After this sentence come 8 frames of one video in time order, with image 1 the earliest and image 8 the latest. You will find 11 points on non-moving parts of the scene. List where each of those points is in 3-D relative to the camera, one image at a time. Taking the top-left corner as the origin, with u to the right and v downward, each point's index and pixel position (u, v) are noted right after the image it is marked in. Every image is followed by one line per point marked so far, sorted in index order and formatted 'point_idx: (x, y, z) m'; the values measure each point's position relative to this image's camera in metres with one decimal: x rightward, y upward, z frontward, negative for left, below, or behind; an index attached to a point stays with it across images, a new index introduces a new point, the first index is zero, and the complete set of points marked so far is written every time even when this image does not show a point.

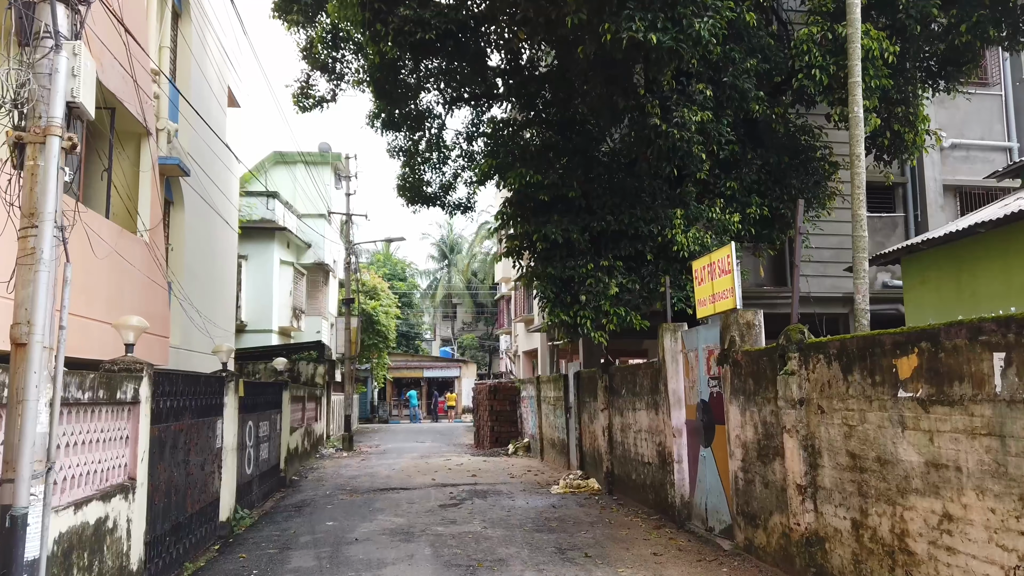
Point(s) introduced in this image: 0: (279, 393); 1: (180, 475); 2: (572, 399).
0: (-4.1, -1.9, +13.4) m
1: (-3.2, -1.8, +7.3) m
2: (+1.0, -1.9, +13.2) m
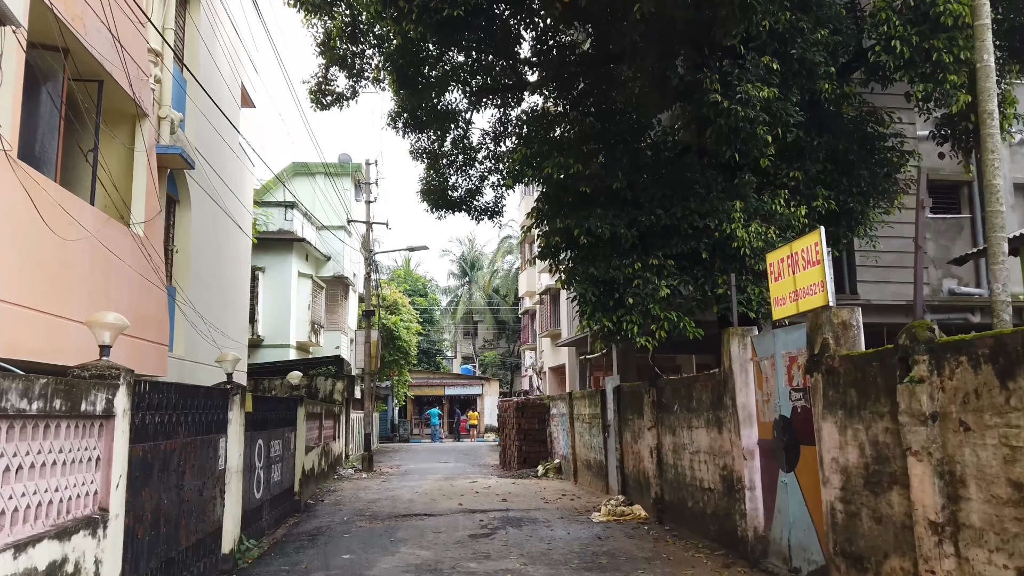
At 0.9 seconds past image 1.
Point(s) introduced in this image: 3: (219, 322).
0: (-3.6, -2.0, +12.4) m
1: (-2.8, -1.8, +6.3) m
2: (+1.6, -2.0, +12.1) m
3: (-4.6, -0.6, +11.9) m
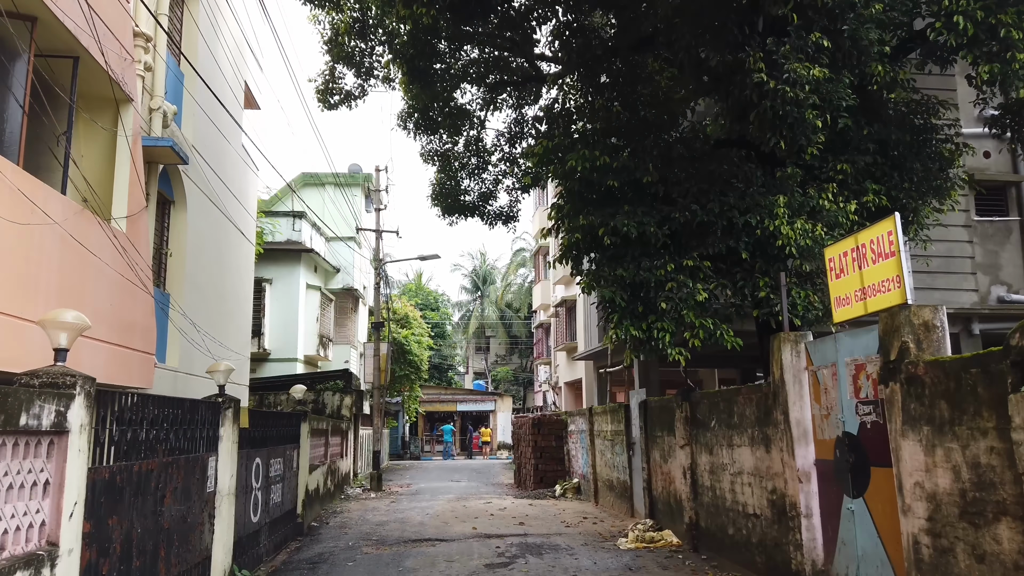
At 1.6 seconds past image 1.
0: (-3.3, -2.1, +11.6) m
1: (-2.6, -1.8, +5.5) m
2: (+1.8, -2.2, +11.2) m
3: (-4.3, -0.7, +11.2) m
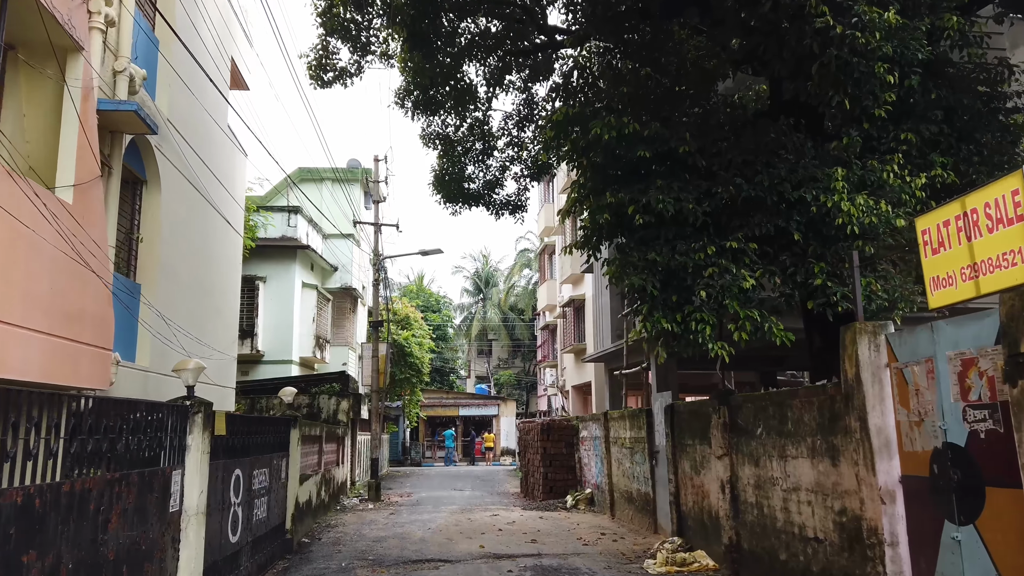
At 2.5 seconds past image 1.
0: (-3.1, -2.0, +10.6) m
1: (-2.5, -1.6, +4.4) m
2: (+2.0, -2.0, +10.1) m
3: (-4.2, -0.6, +10.1) m
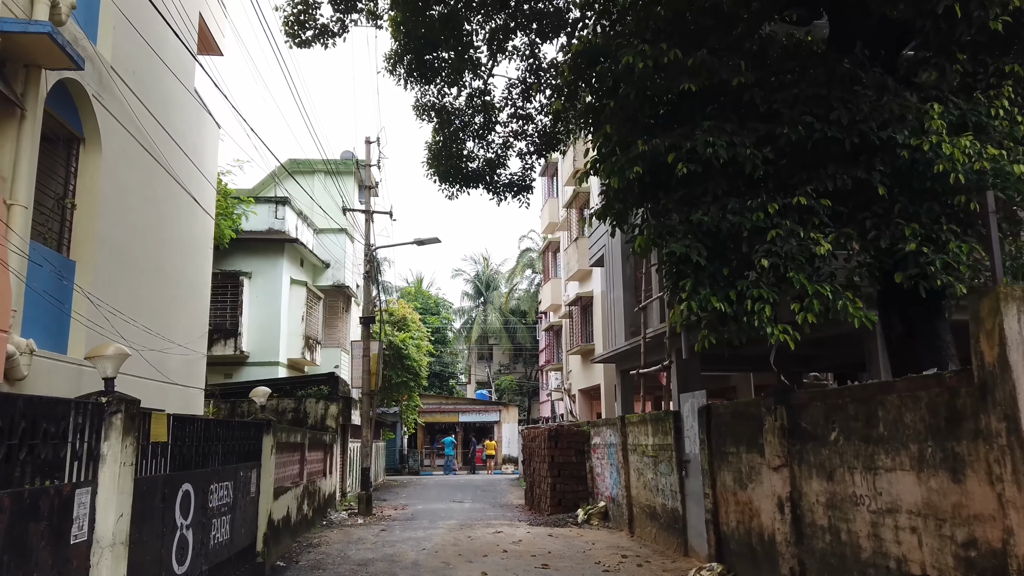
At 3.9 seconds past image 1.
0: (-3.1, -1.8, +9.1) m
1: (-2.4, -1.4, +3.0) m
2: (+2.1, -1.8, +8.7) m
3: (-4.1, -0.4, +8.7) m
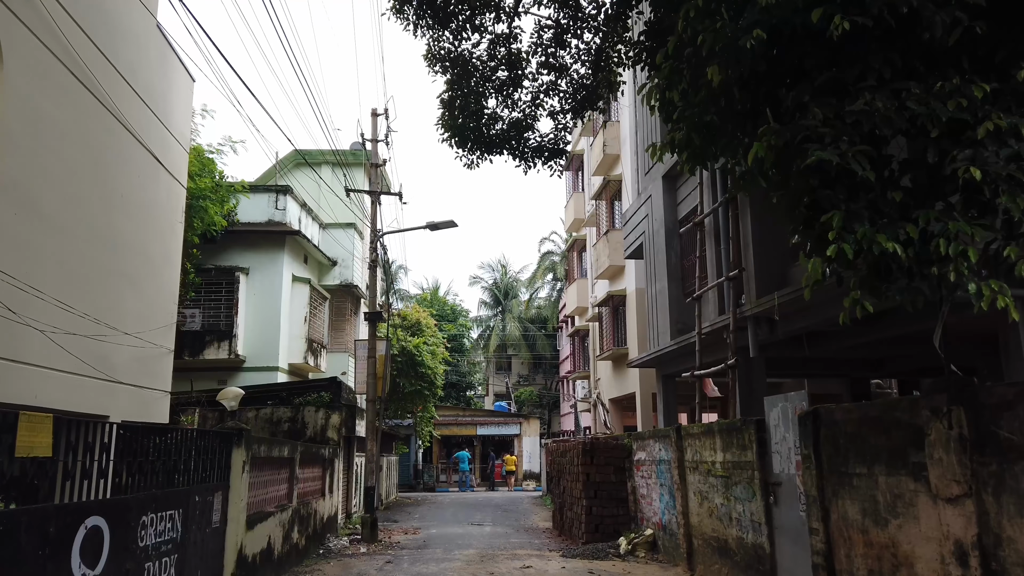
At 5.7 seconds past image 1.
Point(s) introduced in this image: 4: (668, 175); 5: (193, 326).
0: (-2.7, -1.6, +7.2) m
1: (-2.2, -1.0, +1.0) m
2: (+2.4, -1.6, +6.6) m
3: (-3.8, -0.1, +6.8) m
4: (+2.7, +1.9, +13.1) m
5: (-7.1, -0.9, +16.9) m
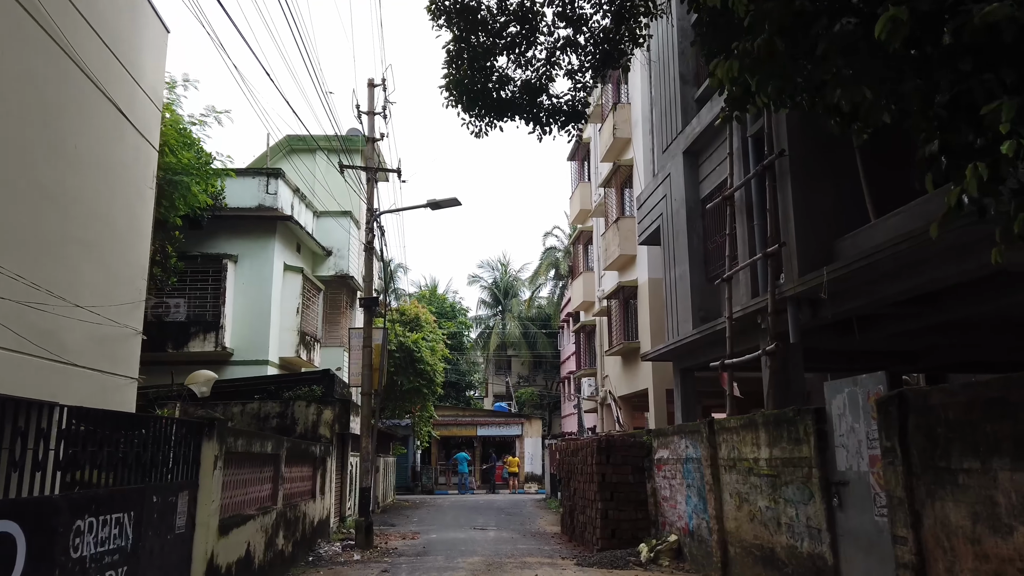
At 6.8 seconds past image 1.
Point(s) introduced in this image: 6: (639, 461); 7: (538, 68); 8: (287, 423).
0: (-2.6, -1.3, +6.1) m
1: (-2.1, -0.7, 0.0) m
2: (+2.5, -1.3, +5.6) m
3: (-3.6, +0.2, +5.8) m
4: (+2.8, +2.2, +12.1) m
5: (-7.0, -0.6, +15.9) m
6: (+1.9, -2.5, +11.2) m
7: (+0.3, +2.7, +9.3) m
8: (-3.8, -2.2, +12.7) m
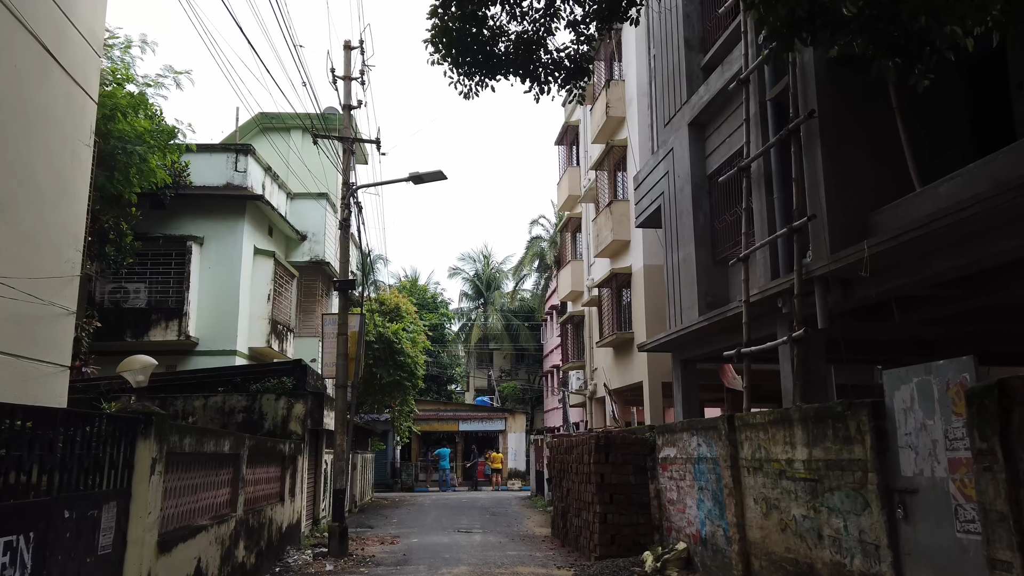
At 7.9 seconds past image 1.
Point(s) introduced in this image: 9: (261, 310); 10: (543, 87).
0: (-2.6, -1.0, +5.0) m
1: (-1.9, -0.5, -1.1) m
2: (+2.5, -1.1, +4.6) m
3: (-3.6, +0.4, +4.6) m
4: (+2.7, +2.4, +11.1) m
5: (-7.2, -0.3, +14.6) m
6: (+1.7, -2.3, +10.2) m
7: (+0.3, +2.9, +8.3) m
8: (-3.9, -2.0, +11.5) m
9: (-5.4, -0.5, +16.3) m
10: (+0.3, +2.3, +8.6) m
